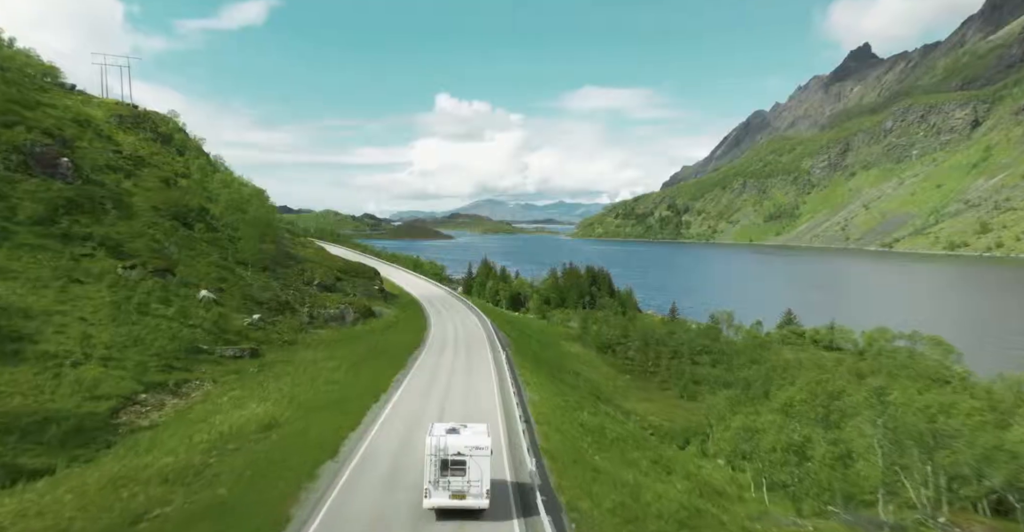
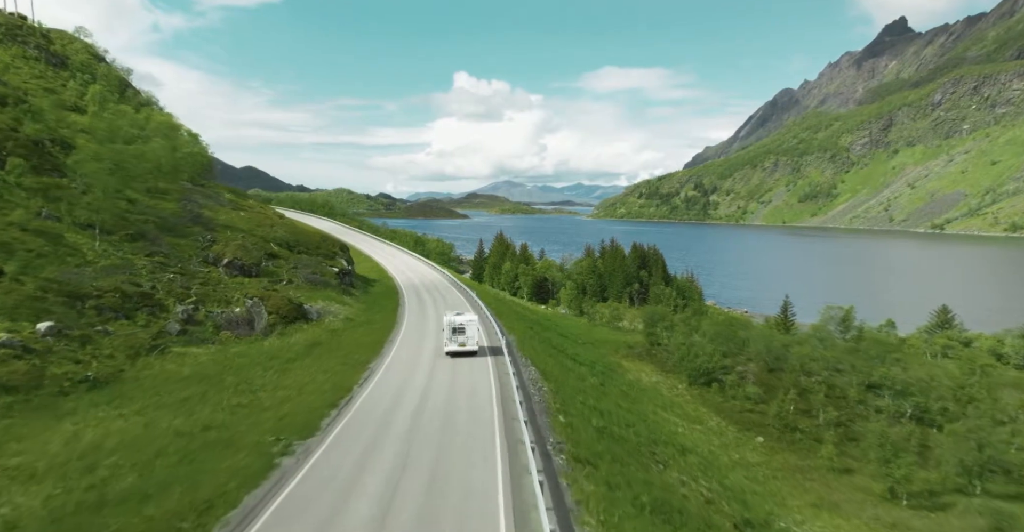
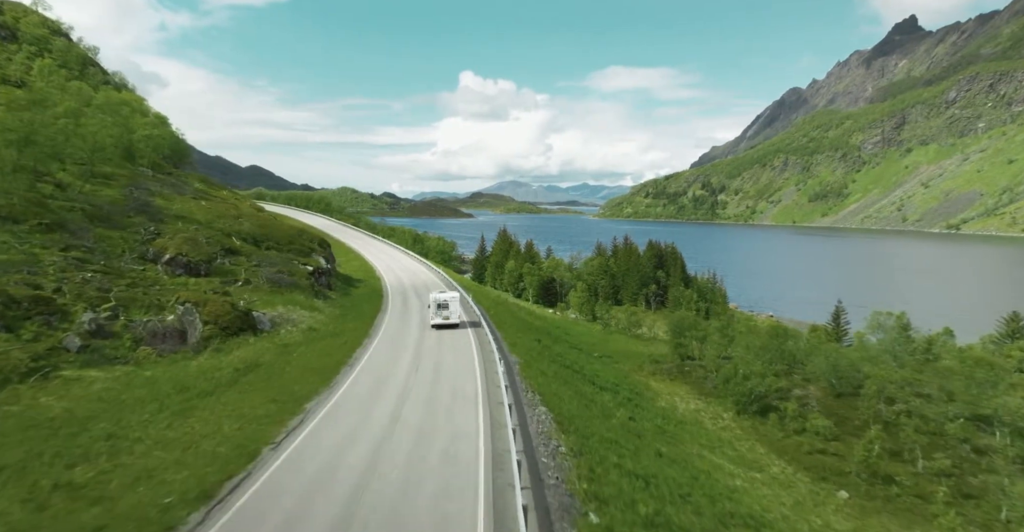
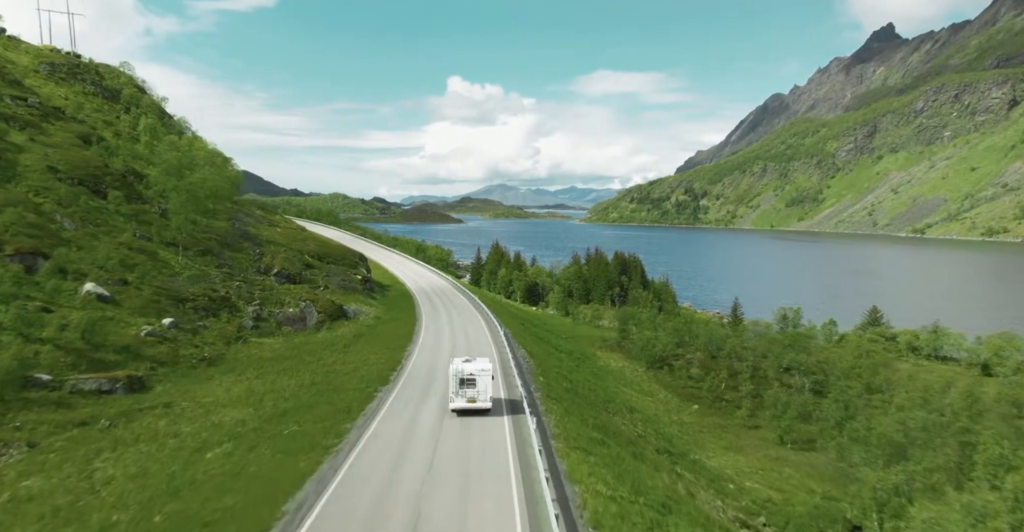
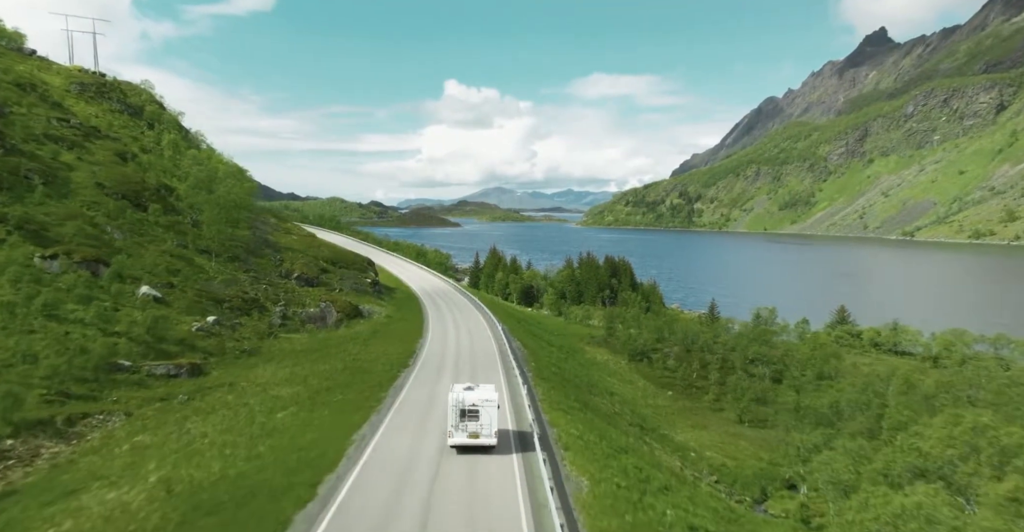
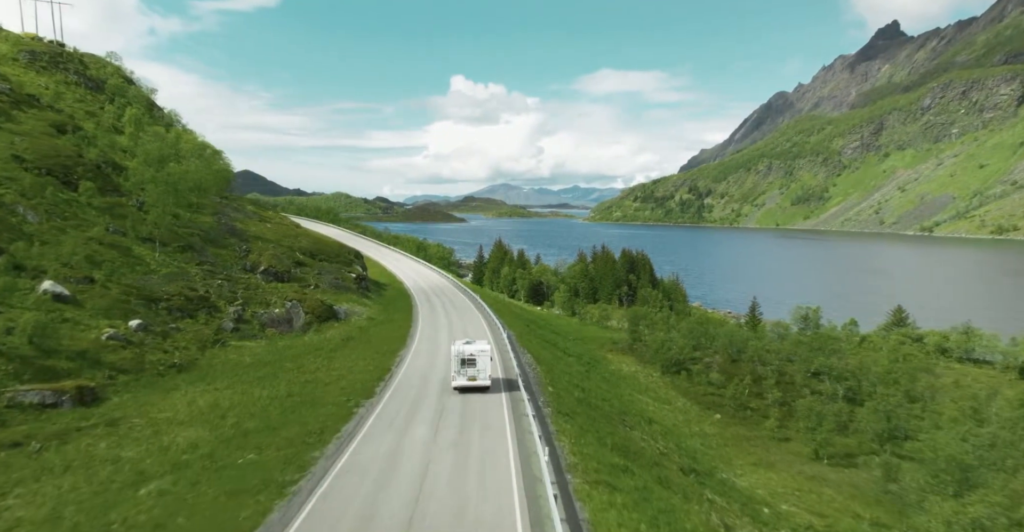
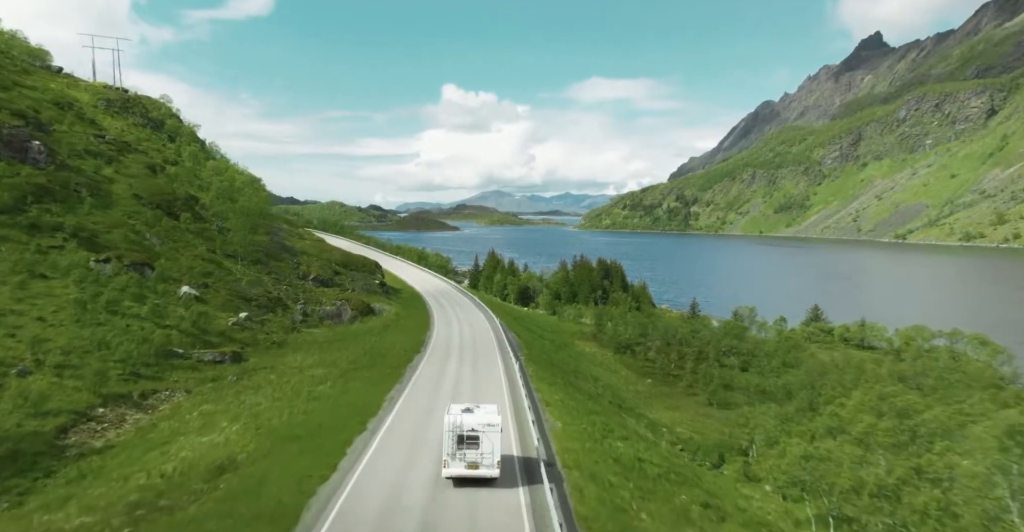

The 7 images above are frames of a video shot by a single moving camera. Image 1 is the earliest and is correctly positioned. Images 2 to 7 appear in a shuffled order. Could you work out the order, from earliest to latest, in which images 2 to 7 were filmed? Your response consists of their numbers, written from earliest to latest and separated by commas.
7, 5, 4, 6, 2, 3
